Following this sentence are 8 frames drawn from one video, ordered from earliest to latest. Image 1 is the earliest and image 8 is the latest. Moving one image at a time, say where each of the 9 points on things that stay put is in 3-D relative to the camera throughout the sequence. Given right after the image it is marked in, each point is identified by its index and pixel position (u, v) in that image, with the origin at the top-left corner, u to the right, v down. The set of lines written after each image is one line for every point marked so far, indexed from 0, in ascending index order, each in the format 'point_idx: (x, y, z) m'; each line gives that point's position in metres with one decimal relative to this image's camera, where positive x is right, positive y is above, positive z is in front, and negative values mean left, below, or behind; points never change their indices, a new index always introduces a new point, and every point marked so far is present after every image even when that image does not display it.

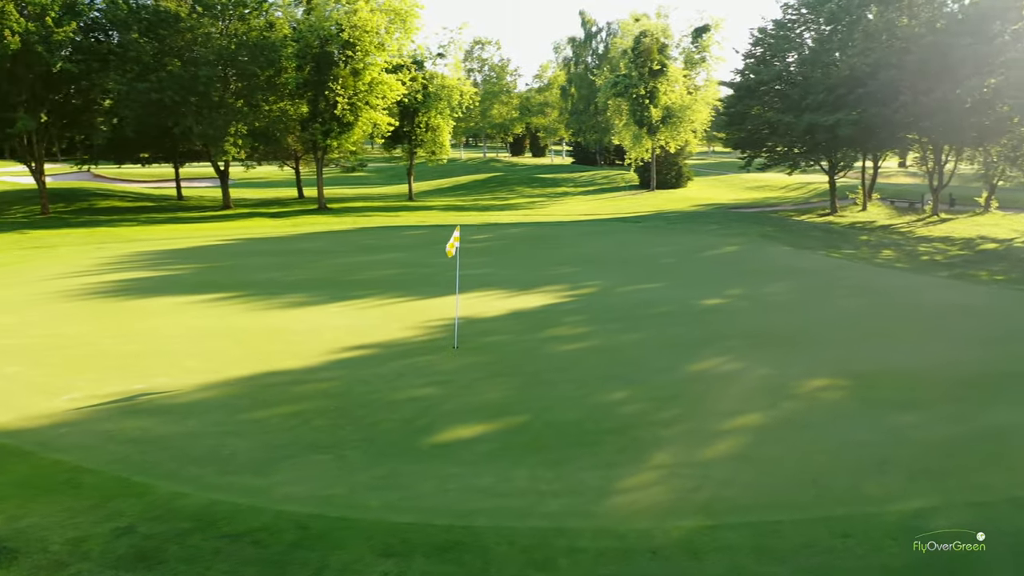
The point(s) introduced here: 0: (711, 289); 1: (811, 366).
0: (+3.2, 0.0, +13.1) m
1: (+3.3, -0.8, +8.9) m
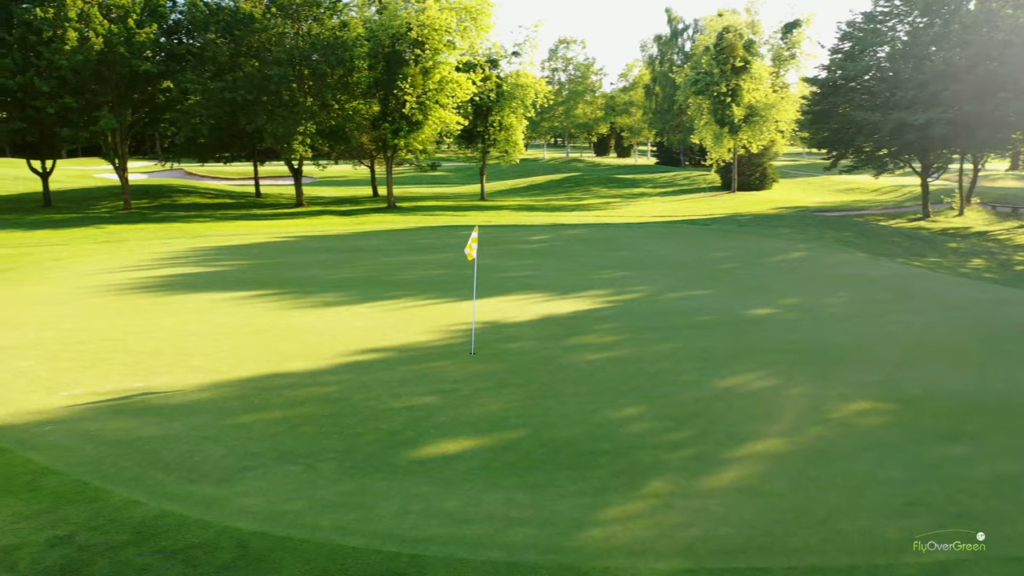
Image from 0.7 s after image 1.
0: (+3.8, -0.1, +12.2) m
1: (+3.4, -1.0, +8.0) m
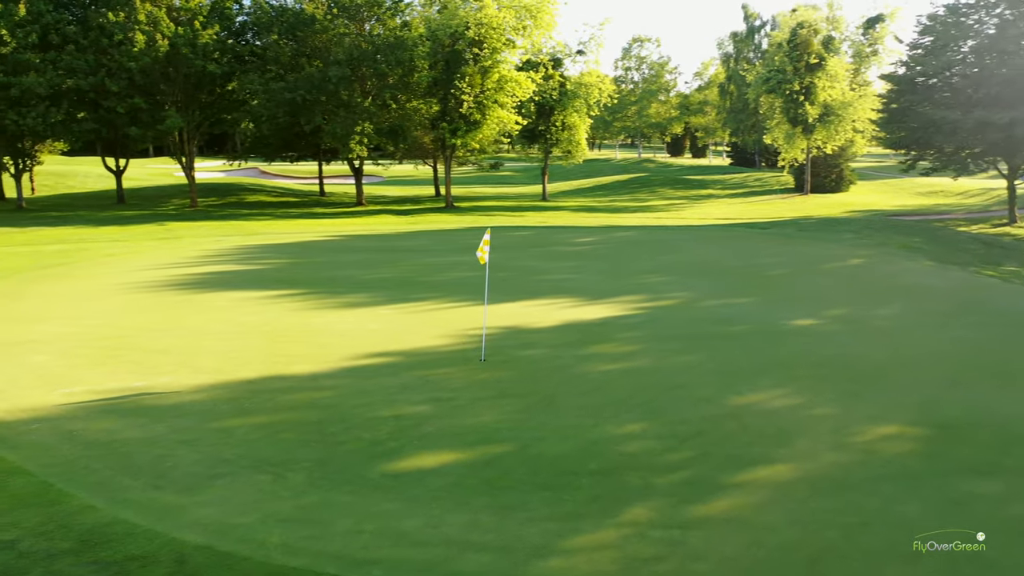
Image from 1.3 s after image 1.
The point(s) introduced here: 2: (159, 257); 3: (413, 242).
0: (+4.2, -0.2, +11.5) m
1: (+3.4, -1.1, +7.3) m
2: (-7.1, +0.6, +16.2) m
3: (-2.2, +1.0, +18.4) m
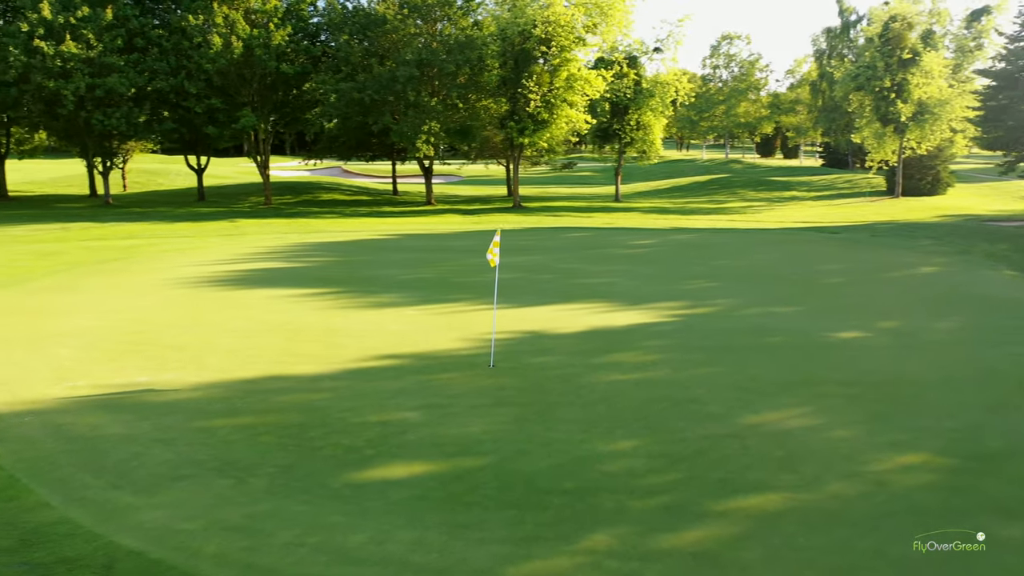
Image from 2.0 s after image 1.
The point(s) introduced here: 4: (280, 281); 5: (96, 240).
0: (+4.6, -0.4, +10.7) m
1: (+3.3, -1.2, +6.6) m
2: (-6.1, +0.7, +16.6) m
3: (-1.0, +1.0, +18.2) m
4: (-3.7, +0.1, +13.1) m
5: (-9.8, +1.1, +19.3) m
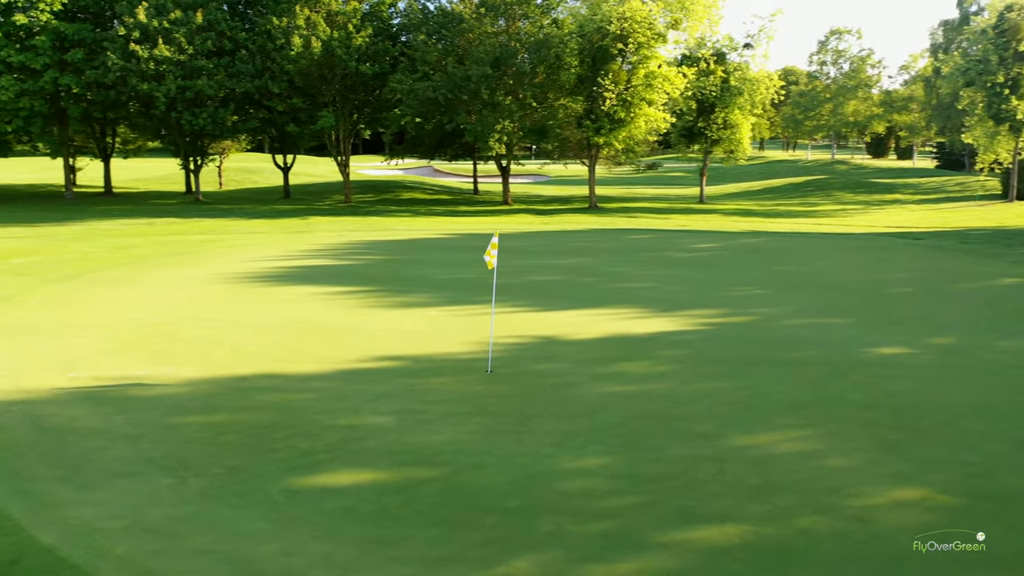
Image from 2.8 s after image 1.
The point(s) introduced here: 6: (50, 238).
0: (+4.8, -0.5, +9.8) m
1: (+3.0, -1.3, +5.9) m
2: (-5.0, +0.8, +17.0) m
3: (+0.2, +1.0, +18.0) m
4: (-3.1, +0.1, +13.2) m
5: (-8.4, +1.3, +20.1) m
6: (-10.9, +1.2, +19.3) m
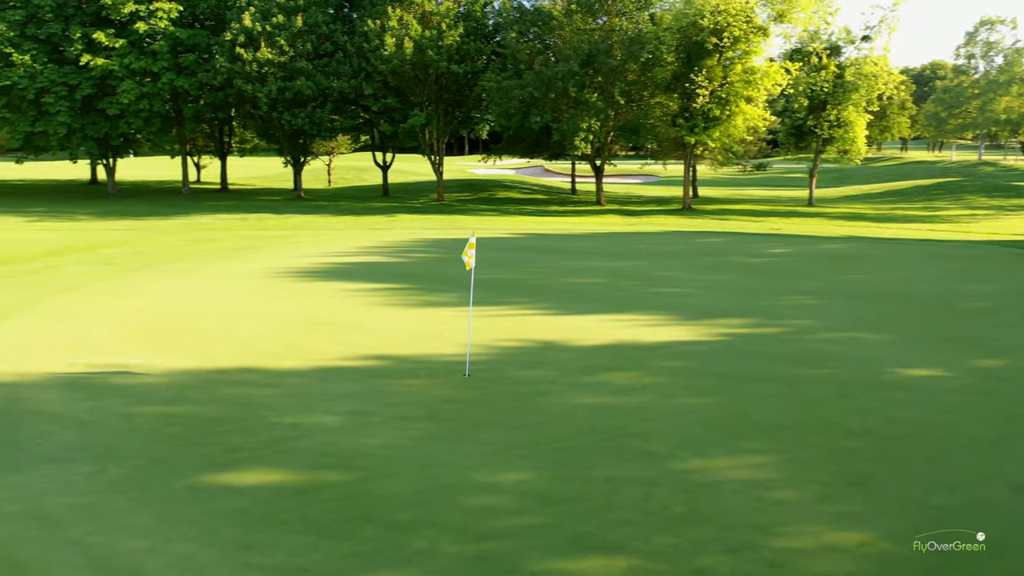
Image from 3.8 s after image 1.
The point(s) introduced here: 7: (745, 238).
0: (+4.8, -0.7, +8.7) m
1: (+2.4, -1.4, +5.2) m
2: (-3.7, +0.9, +17.4) m
3: (+1.6, +1.0, +17.5) m
4: (-2.5, +0.2, +13.3) m
5: (-6.5, +1.5, +21.0) m
6: (-9.1, +1.4, +20.6) m
7: (+5.3, +1.1, +18.5) m
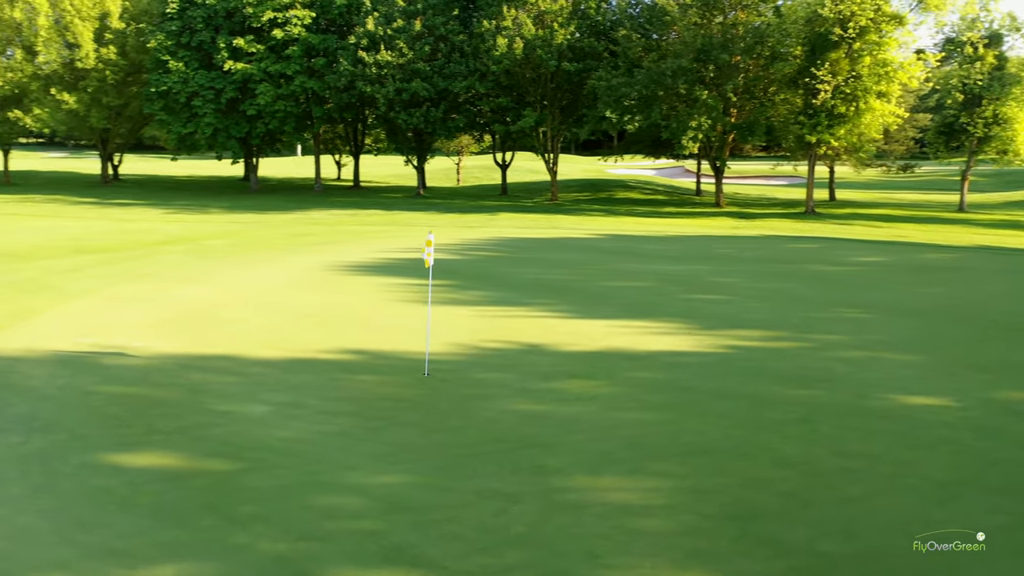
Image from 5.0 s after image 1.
0: (+4.4, -0.8, +7.6) m
1: (+1.4, -1.5, +4.6) m
2: (-2.1, +1.0, +17.8) m
3: (+3.2, +0.9, +16.8) m
4: (-1.7, +0.3, +13.5) m
5: (-4.1, +1.7, +21.9) m
6: (-6.7, +1.7, +22.0) m
7: (+7.0, +0.9, +17.0) m
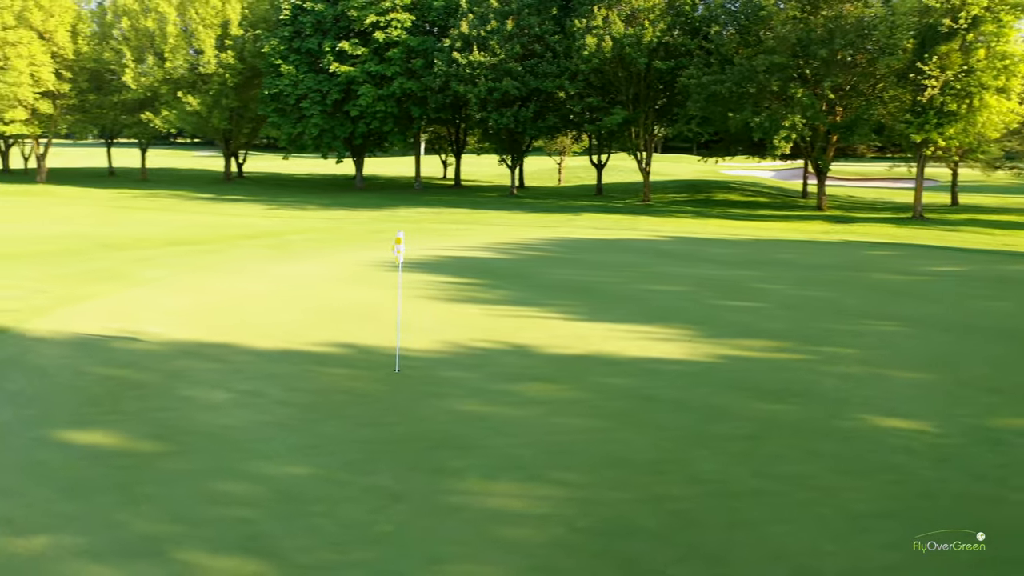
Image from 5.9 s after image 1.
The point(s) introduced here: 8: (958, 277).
0: (+4.0, -1.0, +6.8) m
1: (+0.5, -1.5, +4.4) m
2: (-0.7, +1.0, +17.9) m
3: (+4.3, +0.8, +16.1) m
4: (-1.0, +0.3, +13.6) m
5: (-2.0, +1.8, +22.3) m
6: (-4.6, +1.9, +22.8) m
7: (+8.1, +0.7, +15.8) m
8: (+7.0, +0.1, +12.7) m
